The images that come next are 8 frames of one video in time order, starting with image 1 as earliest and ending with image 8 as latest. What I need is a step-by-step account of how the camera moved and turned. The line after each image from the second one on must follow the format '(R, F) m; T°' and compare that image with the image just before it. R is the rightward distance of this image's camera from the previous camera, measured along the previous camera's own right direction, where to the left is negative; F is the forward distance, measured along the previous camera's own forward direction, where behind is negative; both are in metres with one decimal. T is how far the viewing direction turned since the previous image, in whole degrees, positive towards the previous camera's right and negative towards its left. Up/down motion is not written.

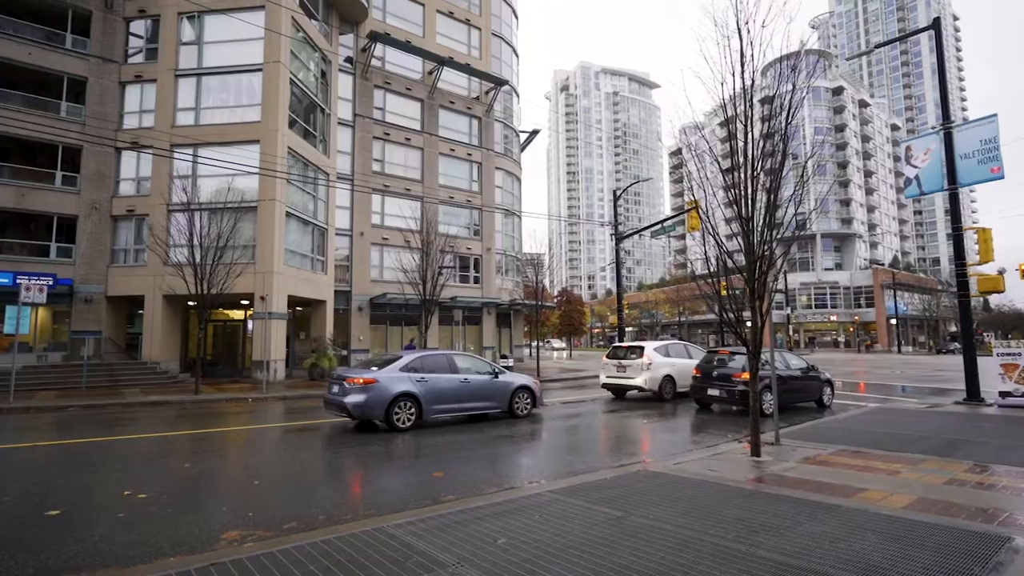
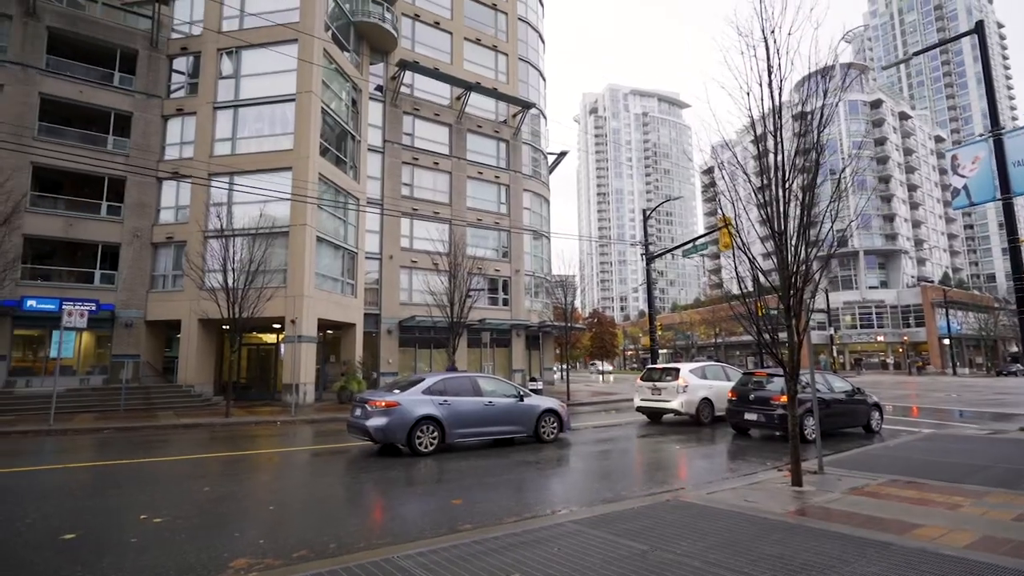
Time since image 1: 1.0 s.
(+0.2, +0.3) m; -3°
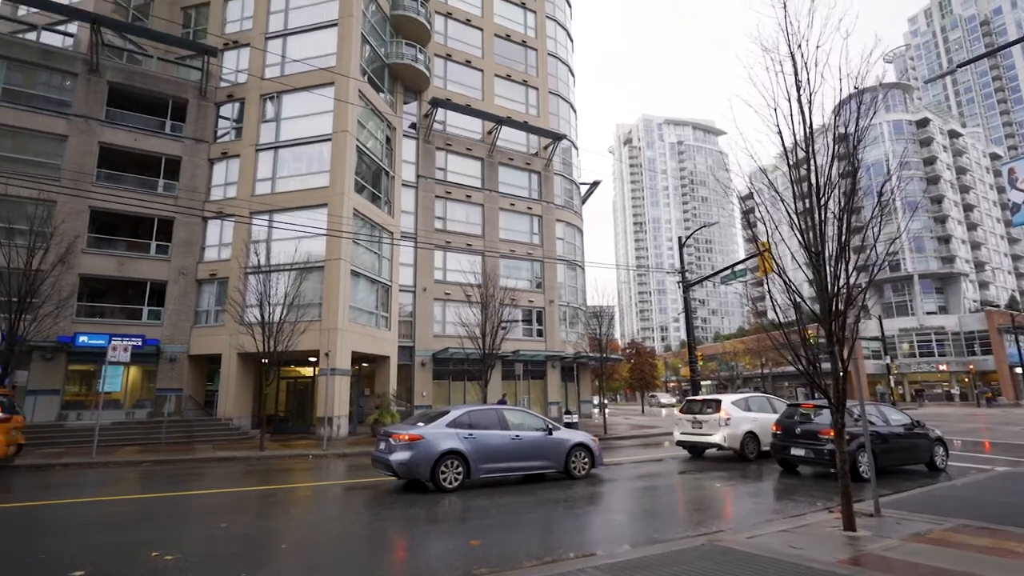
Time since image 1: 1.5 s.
(+0.3, +0.2) m; -4°
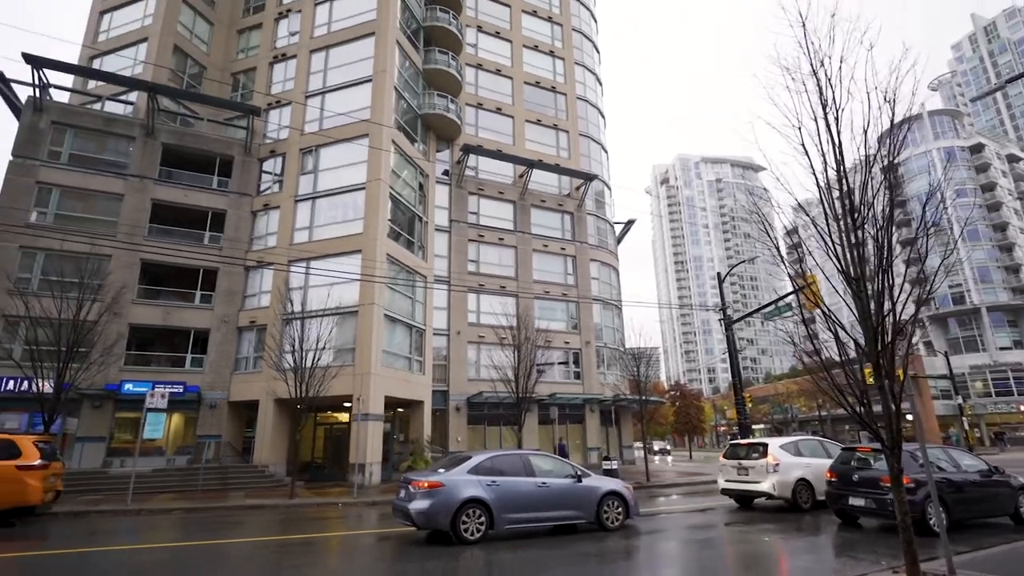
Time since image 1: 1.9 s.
(+0.4, +0.3) m; -4°
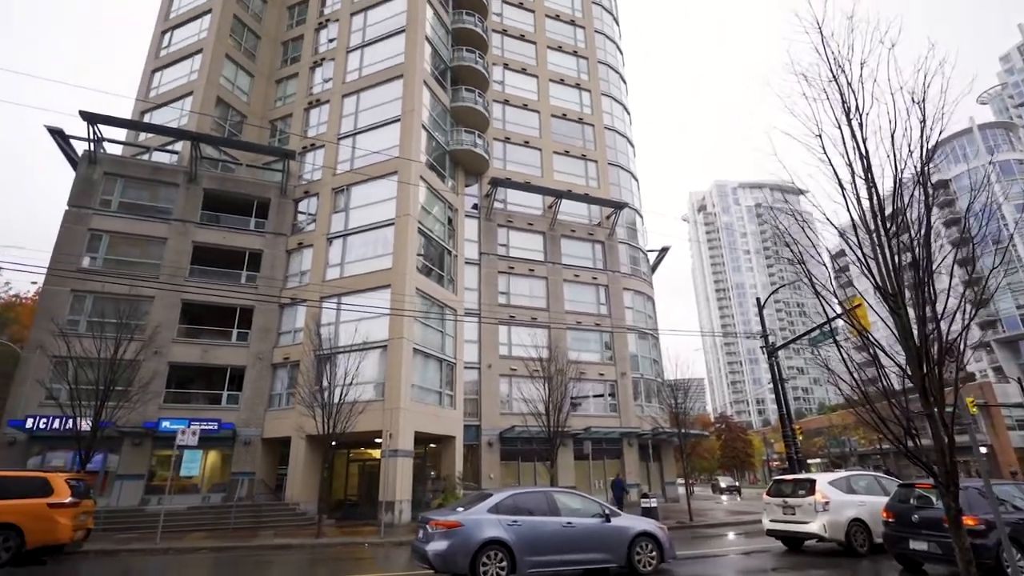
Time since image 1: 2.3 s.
(+0.4, +0.3) m; -4°
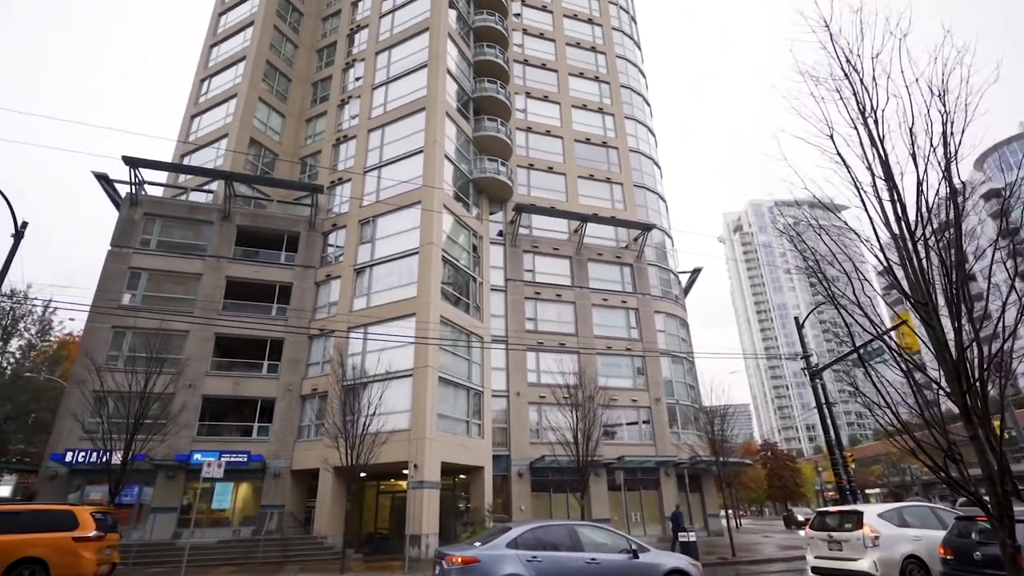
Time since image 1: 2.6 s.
(+0.5, +0.3) m; -4°
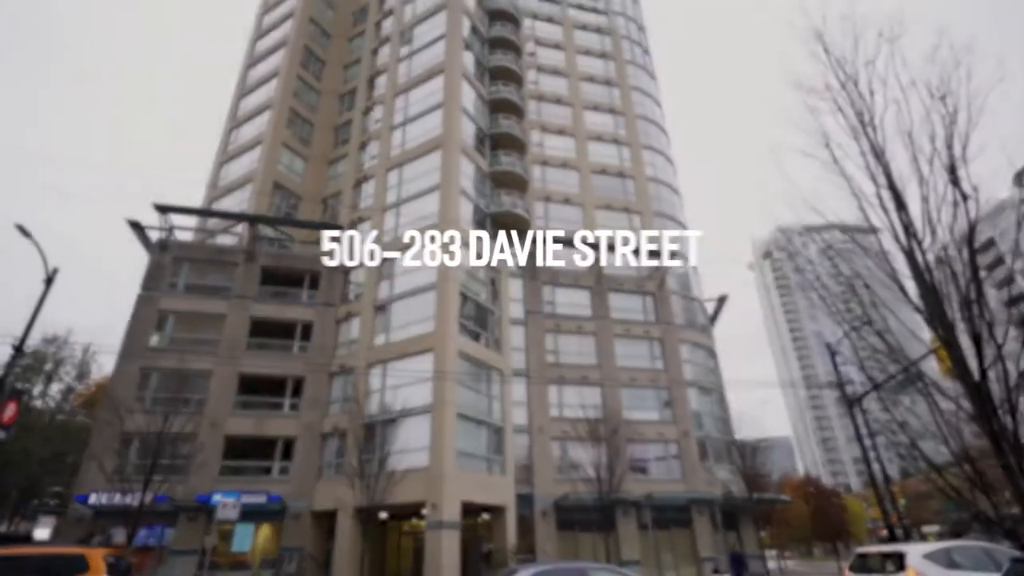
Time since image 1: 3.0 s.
(+0.5, +0.2) m; -3°
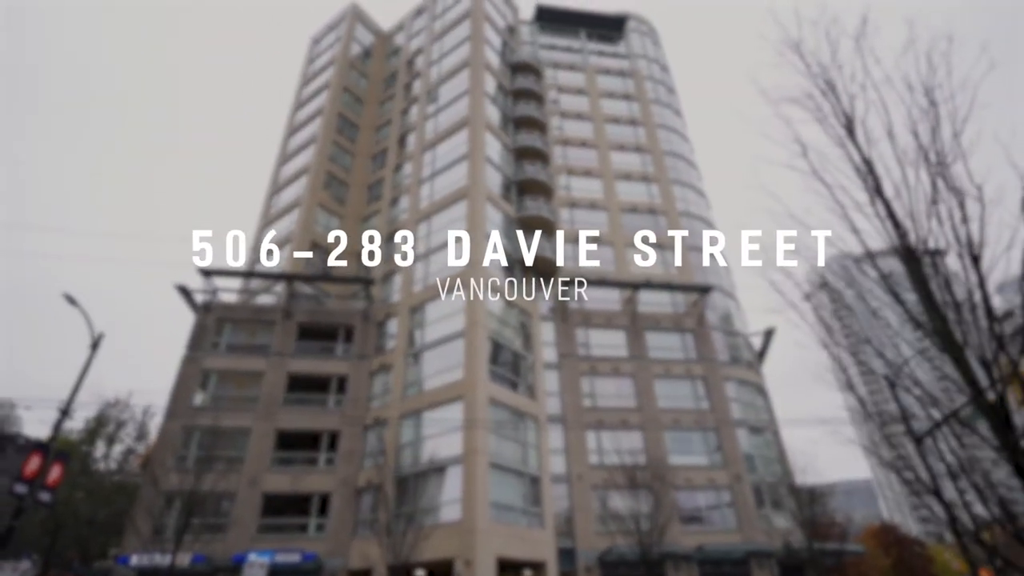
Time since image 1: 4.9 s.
(+0.9, +0.3) m; -5°
